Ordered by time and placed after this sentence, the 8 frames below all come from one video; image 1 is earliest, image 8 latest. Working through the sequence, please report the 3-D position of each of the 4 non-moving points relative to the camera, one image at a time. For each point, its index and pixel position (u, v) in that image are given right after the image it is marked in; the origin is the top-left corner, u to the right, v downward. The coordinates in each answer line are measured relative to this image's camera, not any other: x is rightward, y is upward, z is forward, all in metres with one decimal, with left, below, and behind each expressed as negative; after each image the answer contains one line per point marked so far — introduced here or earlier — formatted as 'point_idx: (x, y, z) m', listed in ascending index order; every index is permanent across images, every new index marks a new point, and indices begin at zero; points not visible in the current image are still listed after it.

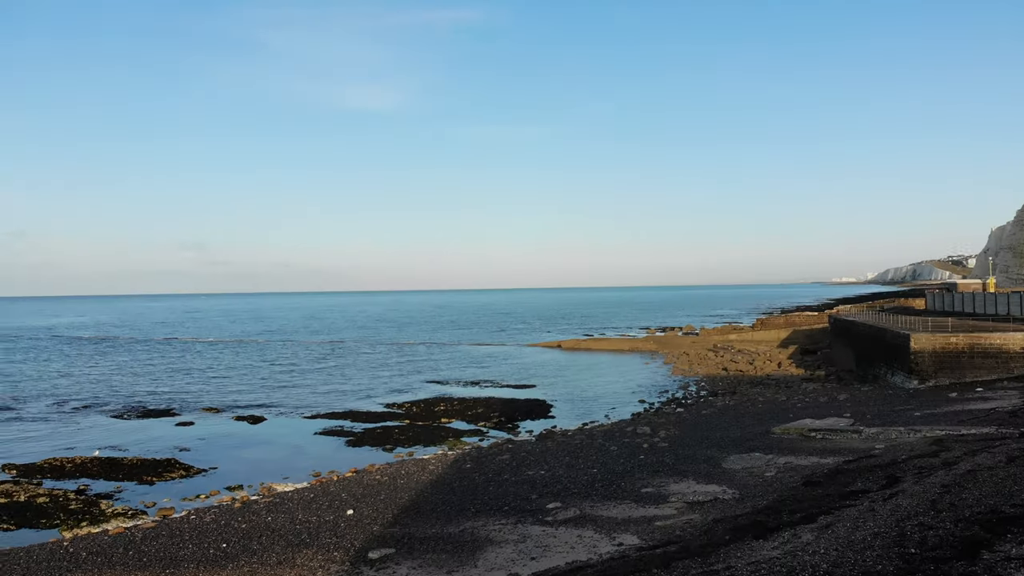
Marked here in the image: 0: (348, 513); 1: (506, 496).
0: (-2.9, -4.0, +15.9) m
1: (-0.1, -3.5, +15.4) m
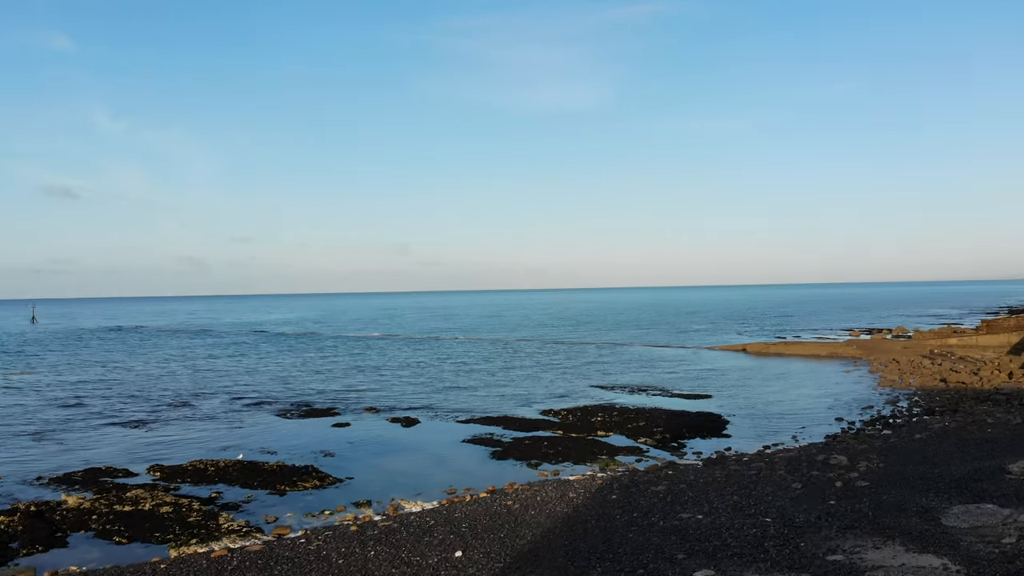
0: (-0.8, -3.9, +13.2) m
1: (+1.8, -3.5, +12.1) m
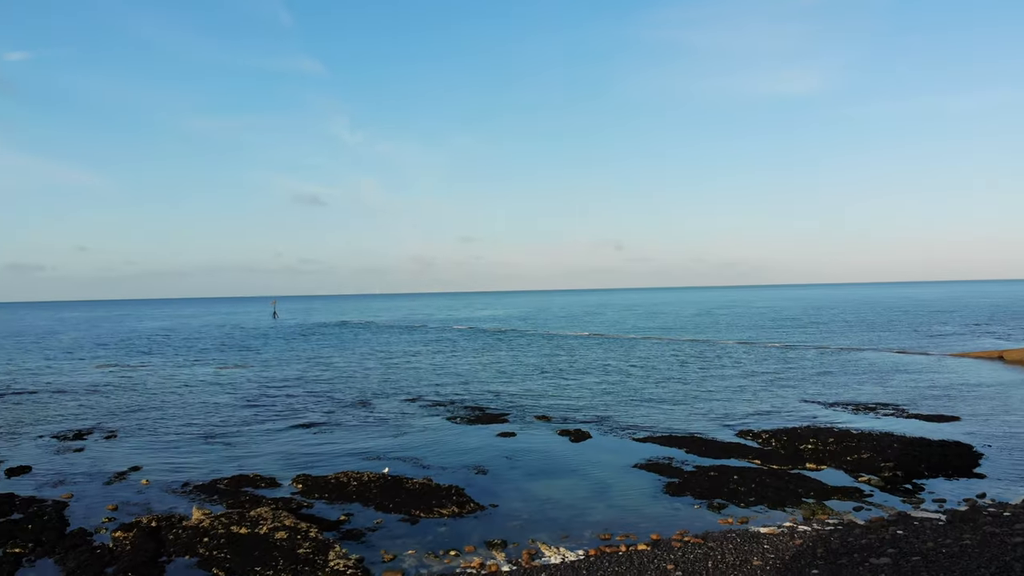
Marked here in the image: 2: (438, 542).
0: (+0.5, -3.8, +9.3) m
1: (+2.8, -3.4, +7.6) m
2: (-1.4, -4.8, +17.0) m
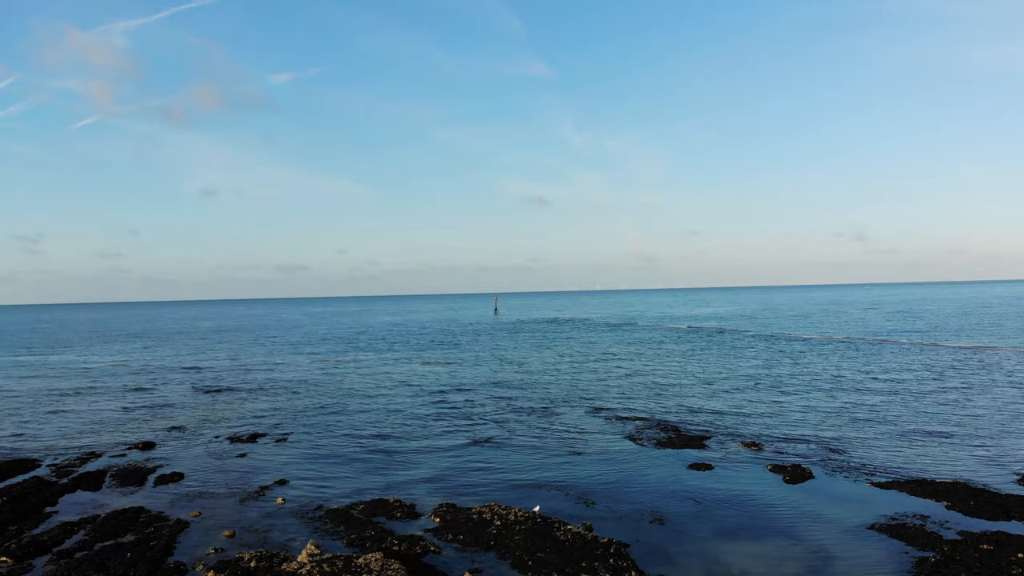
0: (+0.8, -3.8, +4.5) m
1: (+2.5, -3.4, +2.3) m
2: (+0.9, -4.7, +12.4) m
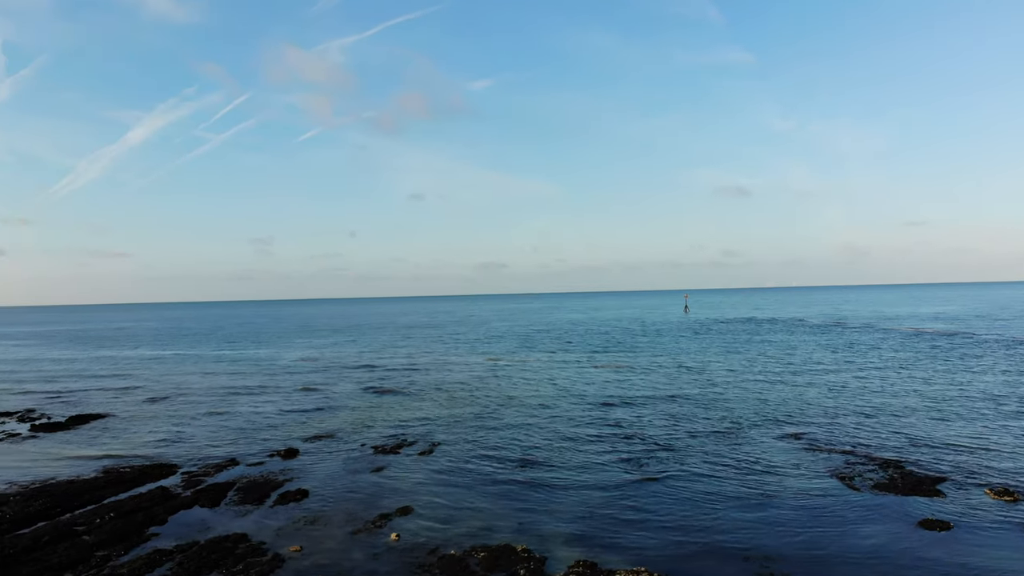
0: (+0.2, -3.7, +0.2) m
1: (+1.4, -3.4, -2.4) m
2: (+1.9, -4.6, +7.8) m
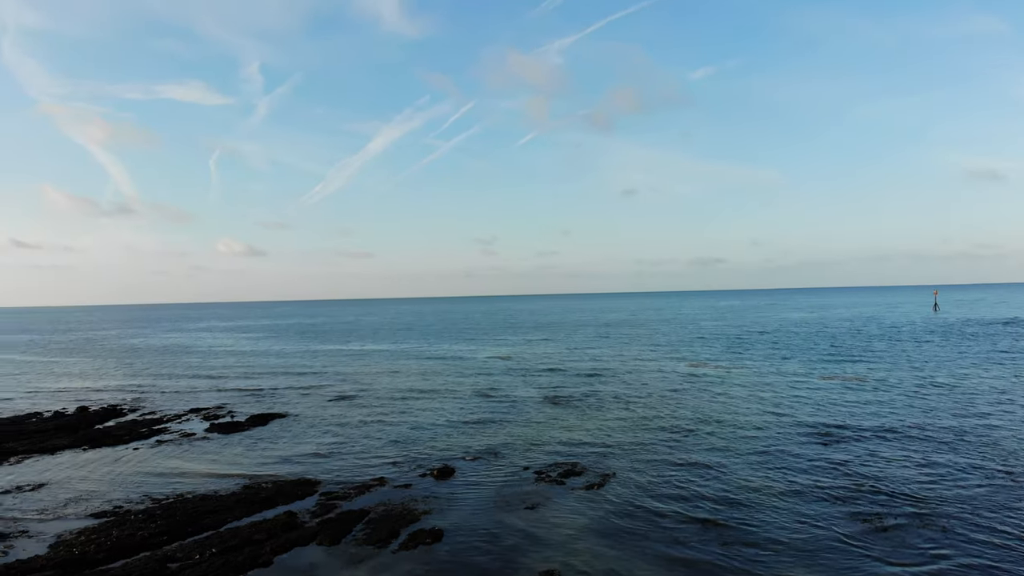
0: (-1.5, -3.7, -4.6) m
1: (-0.9, -3.4, -7.3) m
2: (+2.0, -4.6, +2.5) m
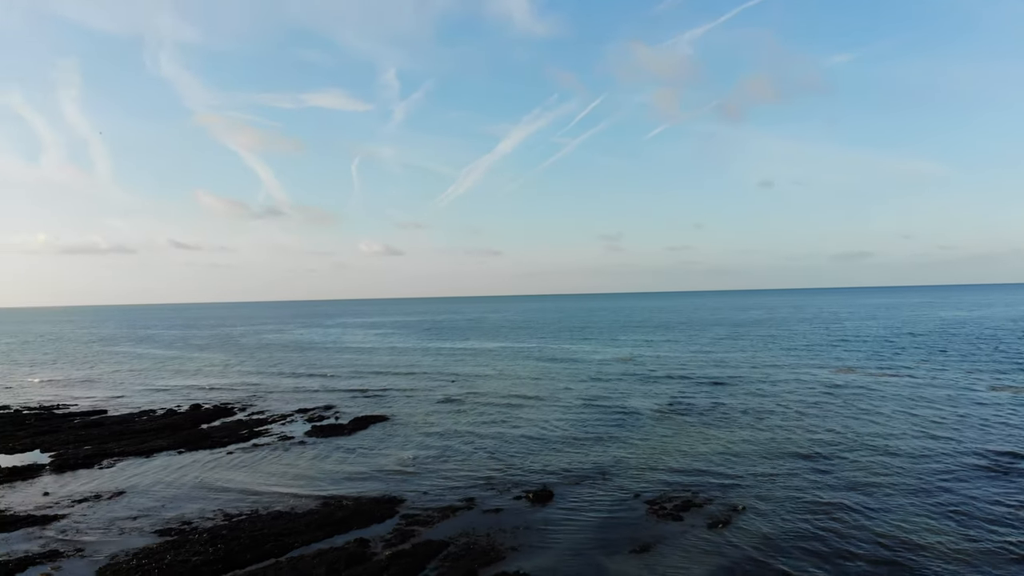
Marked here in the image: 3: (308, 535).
0: (-3.0, -3.8, -7.3) m
1: (-2.8, -3.4, -10.1) m
2: (+1.4, -4.6, -0.8) m
3: (-4.3, -5.2, +19.1) m
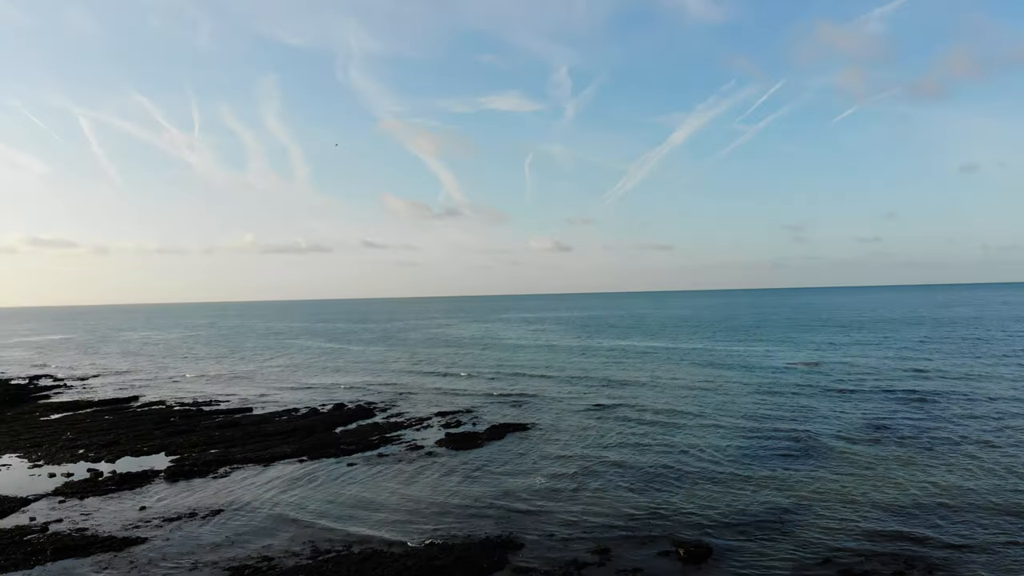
0: (-5.6, -3.8, -10.8) m
1: (-5.9, -3.4, -13.6) m
2: (0.0, -4.6, -5.2) m
3: (-2.0, -5.1, +15.4) m
